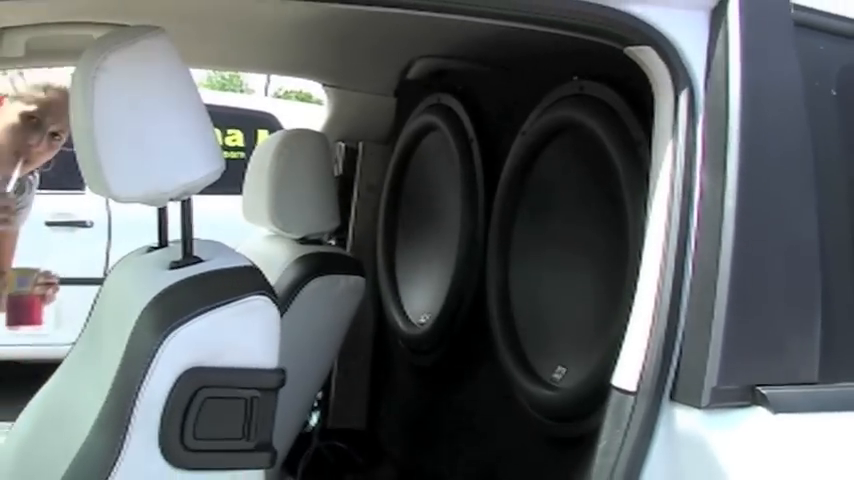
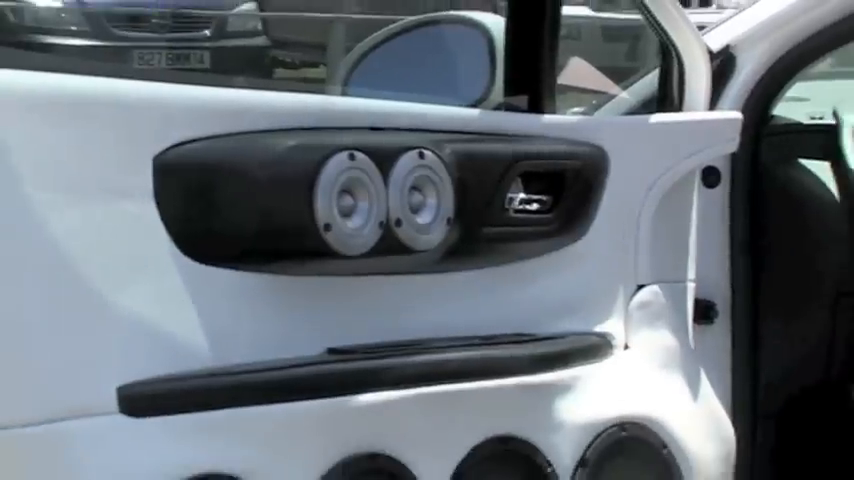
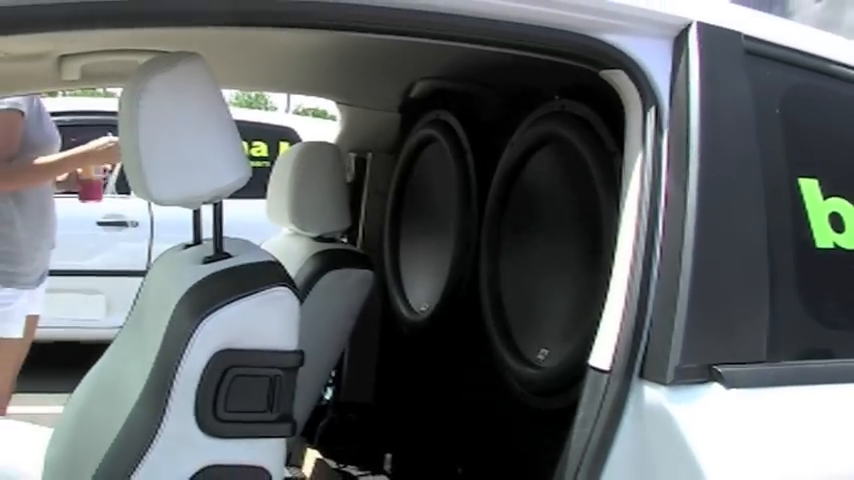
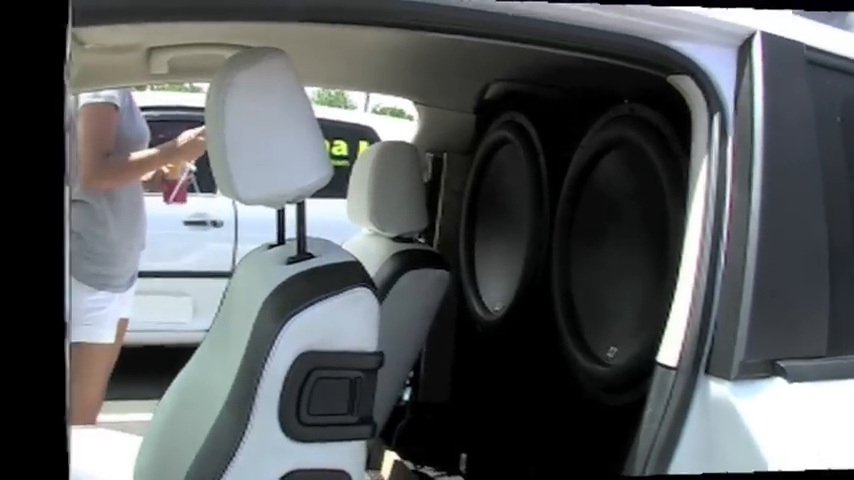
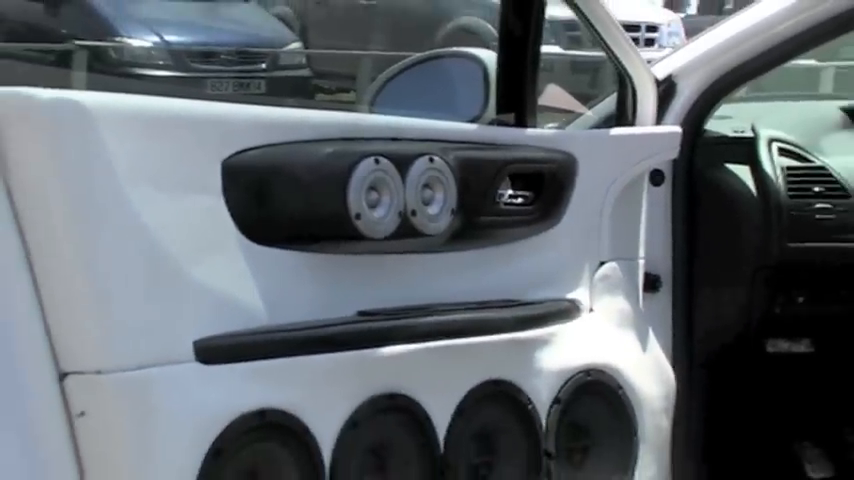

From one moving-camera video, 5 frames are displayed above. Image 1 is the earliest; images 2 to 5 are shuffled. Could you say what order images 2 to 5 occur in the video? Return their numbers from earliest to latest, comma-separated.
3, 4, 2, 5
